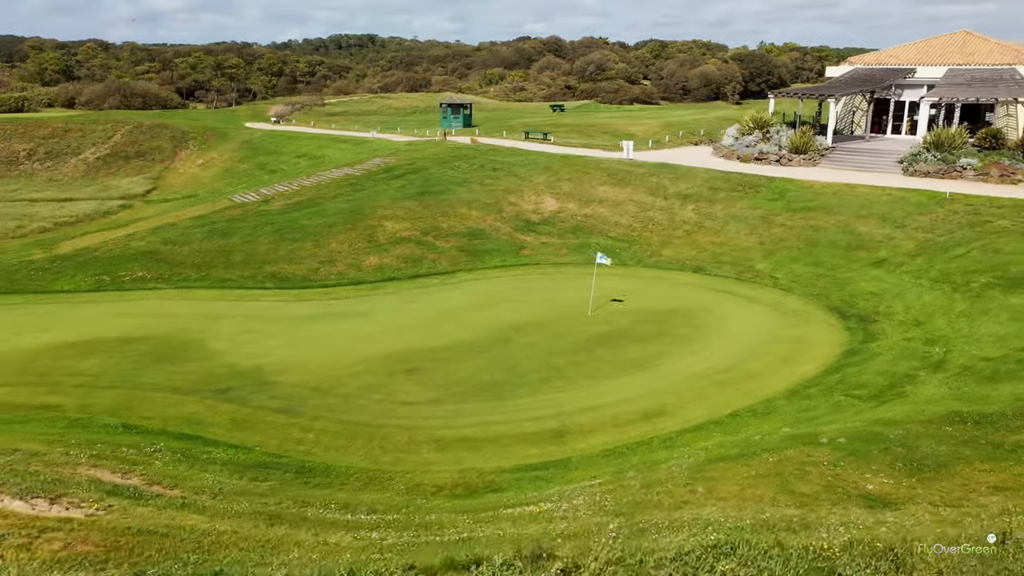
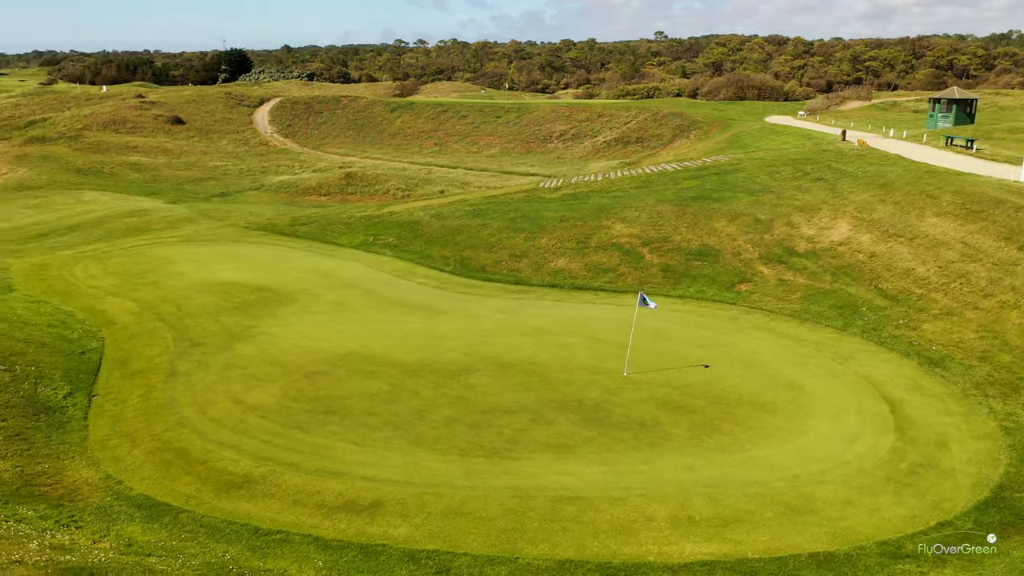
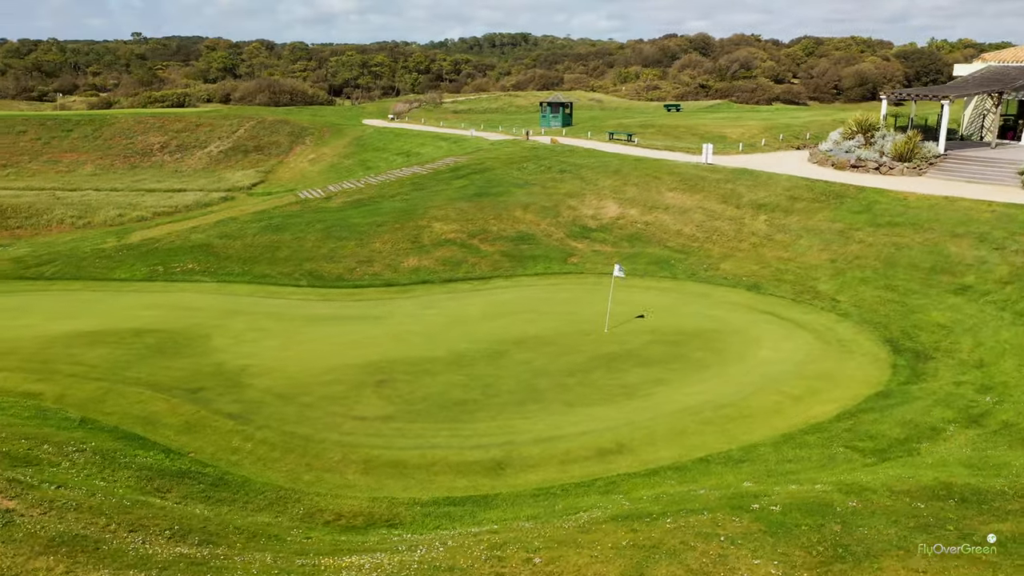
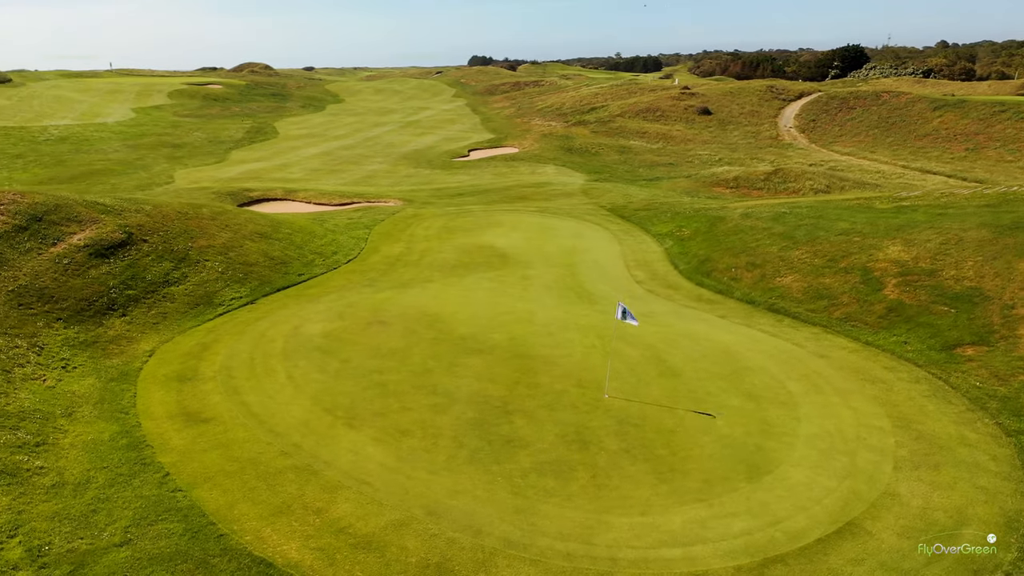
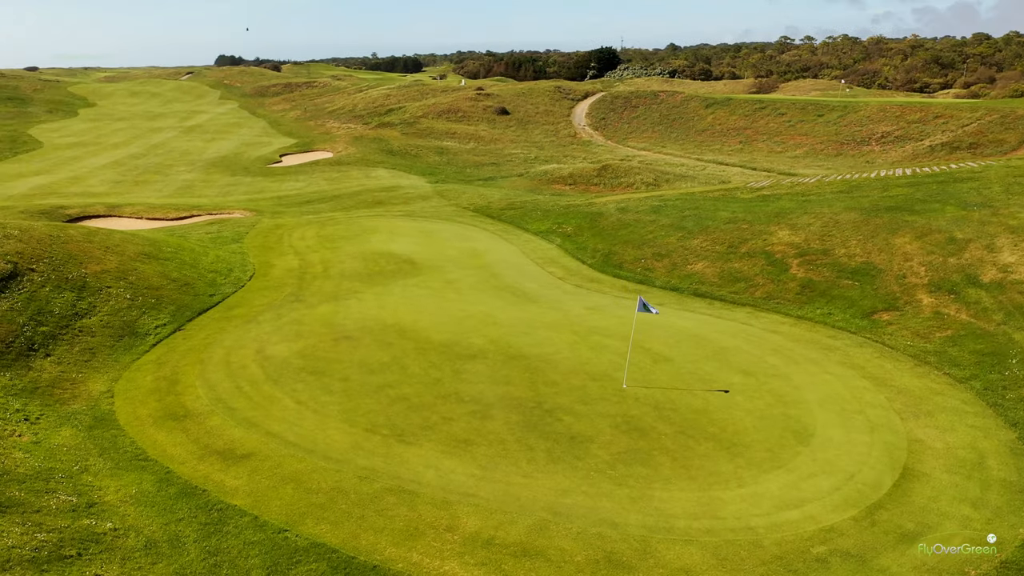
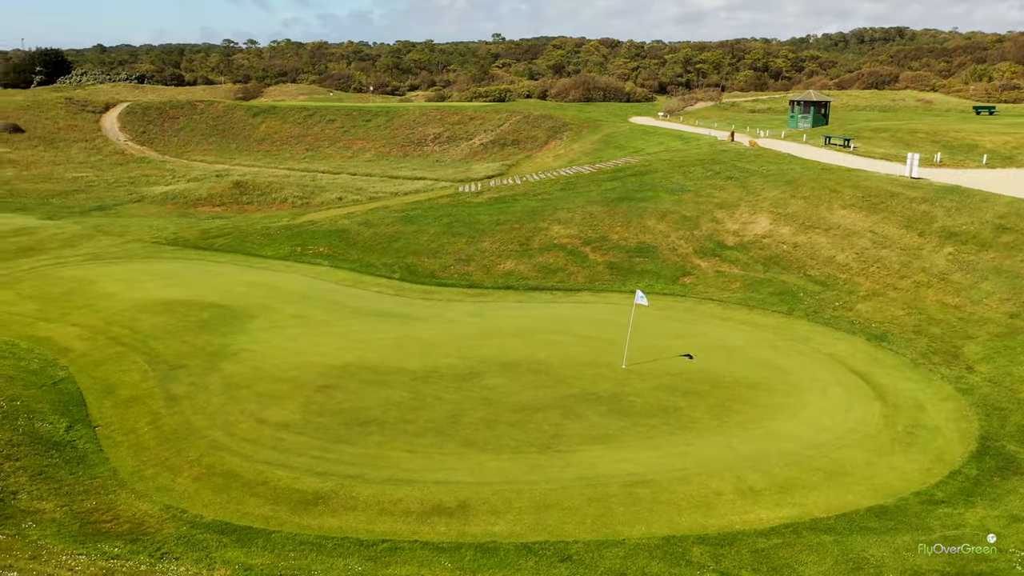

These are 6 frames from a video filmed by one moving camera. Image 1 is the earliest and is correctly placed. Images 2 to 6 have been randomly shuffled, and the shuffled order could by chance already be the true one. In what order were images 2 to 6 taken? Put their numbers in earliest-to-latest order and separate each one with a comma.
3, 6, 2, 5, 4
